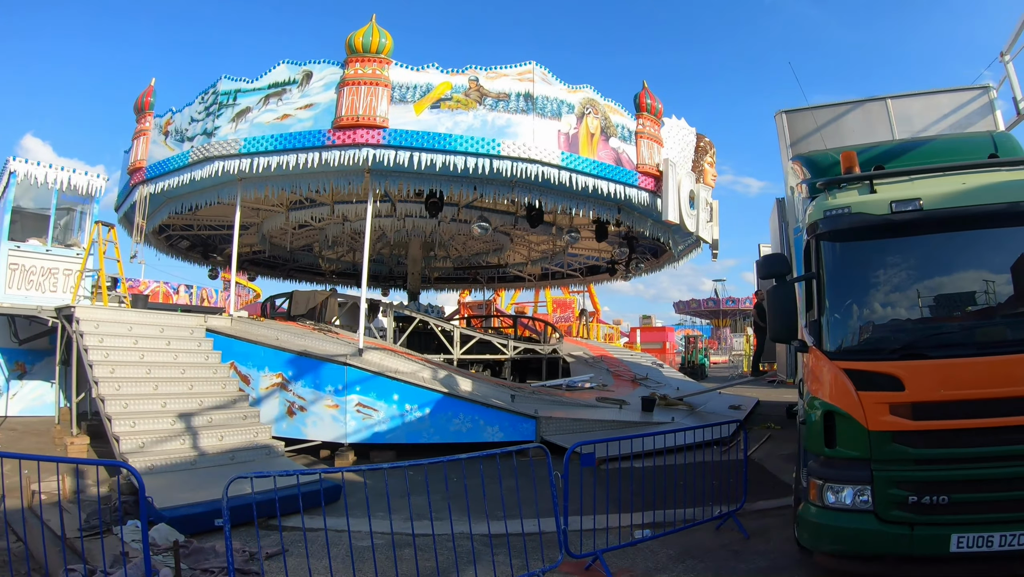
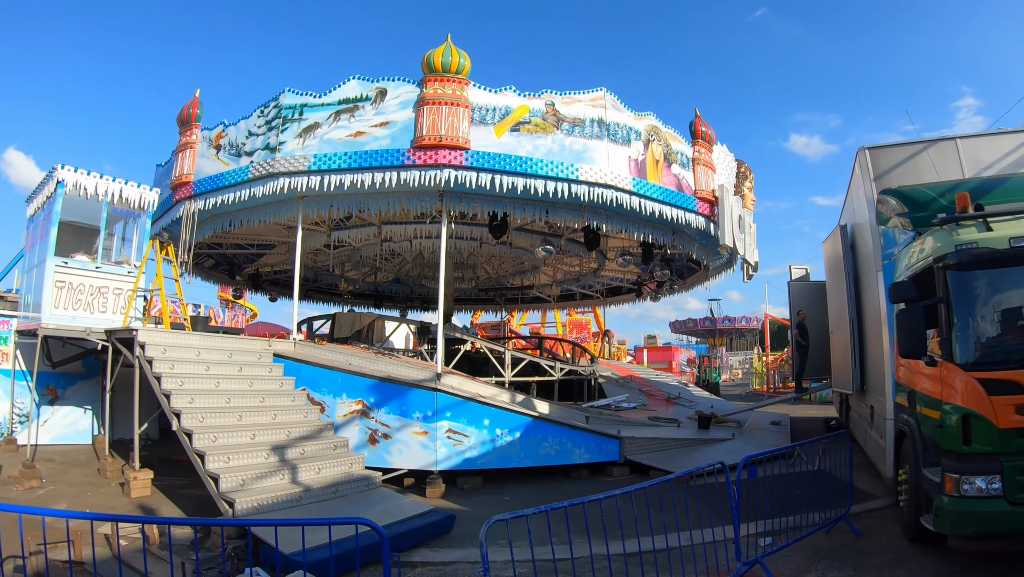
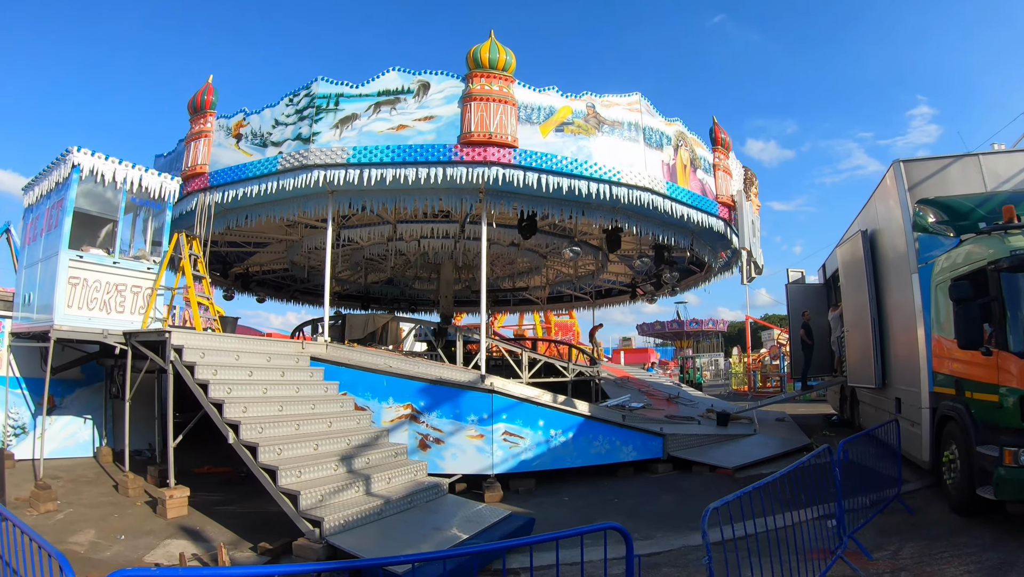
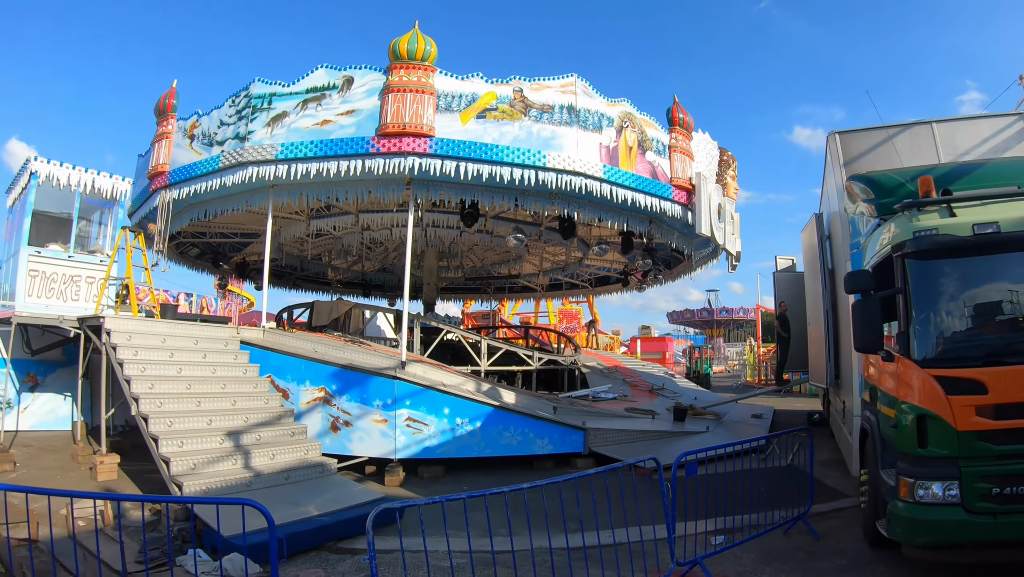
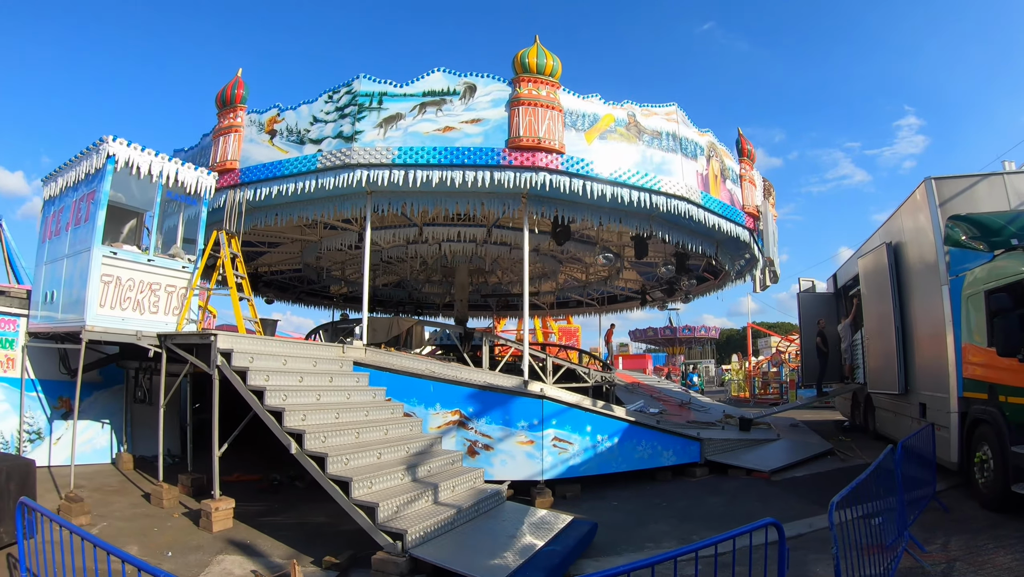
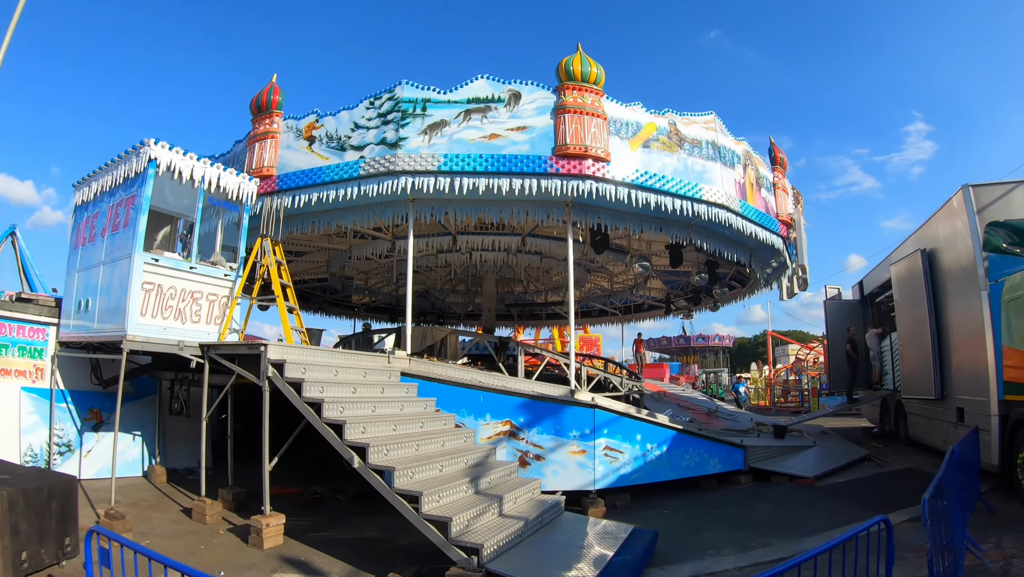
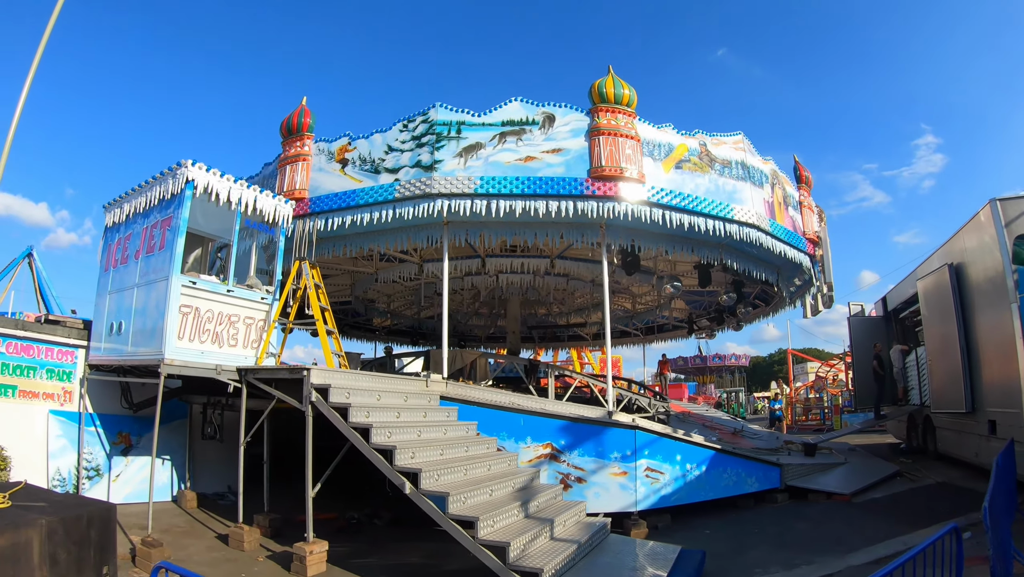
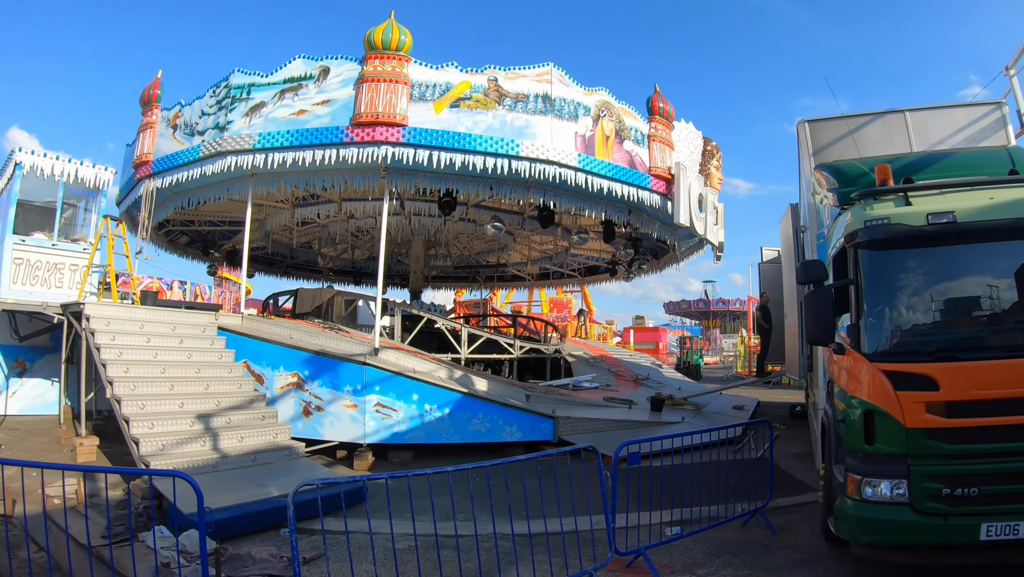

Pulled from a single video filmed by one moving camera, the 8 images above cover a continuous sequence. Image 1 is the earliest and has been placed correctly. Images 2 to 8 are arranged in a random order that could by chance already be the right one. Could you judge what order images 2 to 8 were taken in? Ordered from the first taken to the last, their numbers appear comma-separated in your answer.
8, 4, 2, 3, 5, 6, 7
